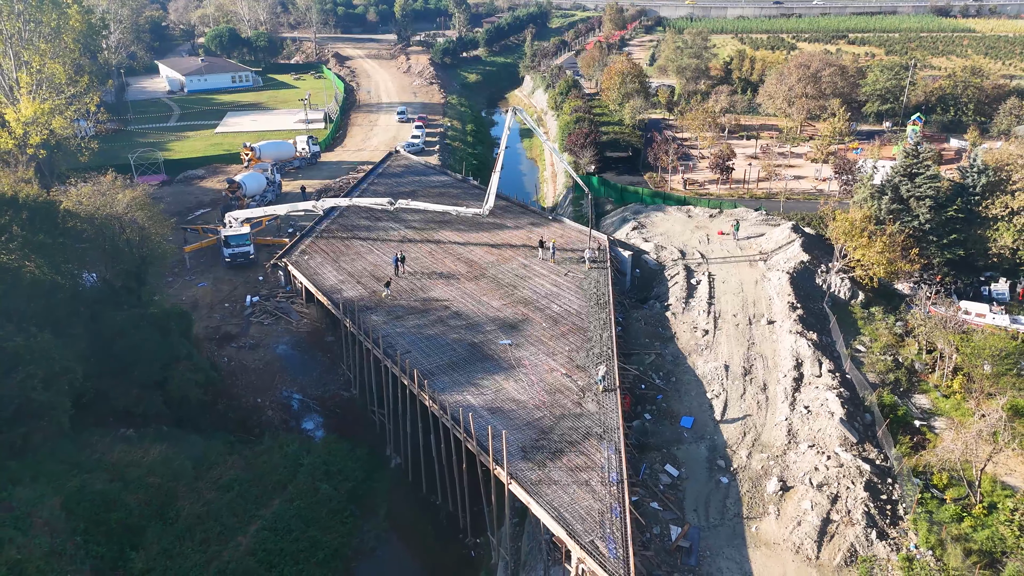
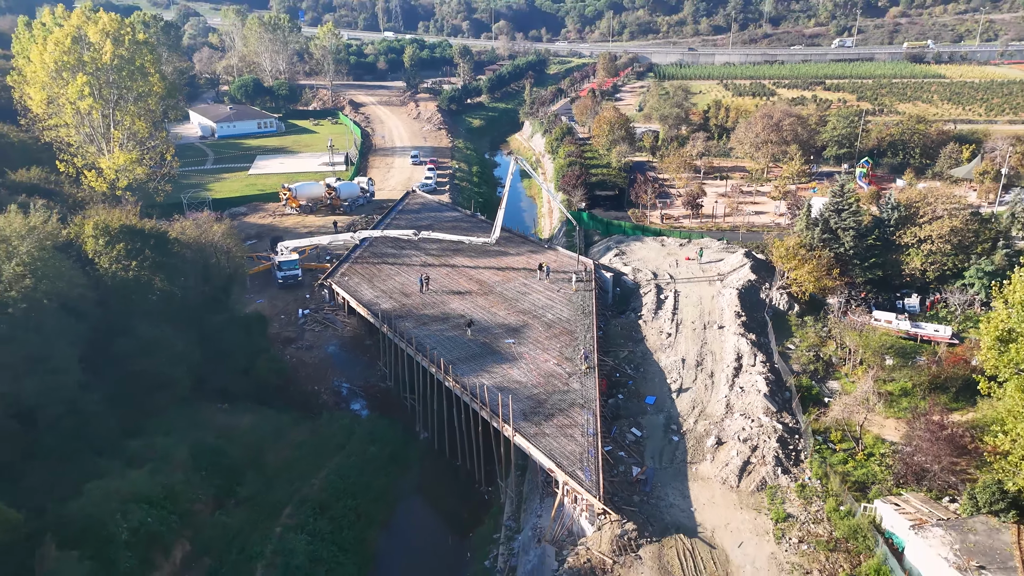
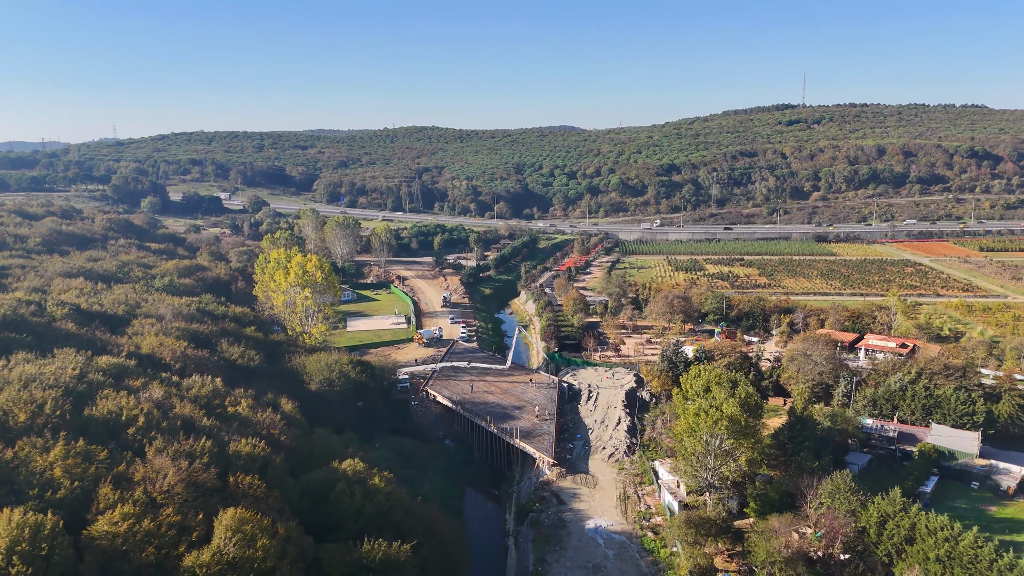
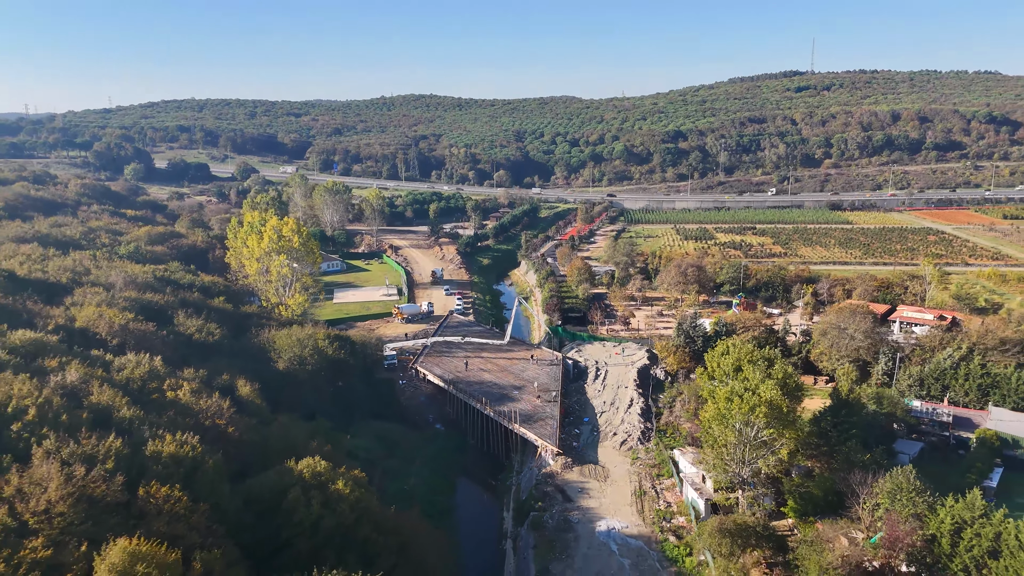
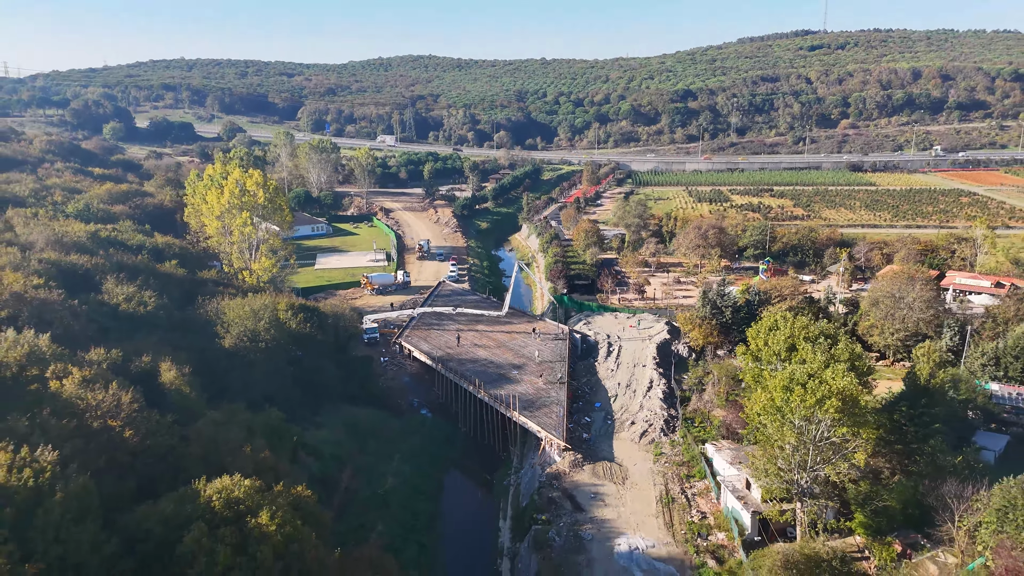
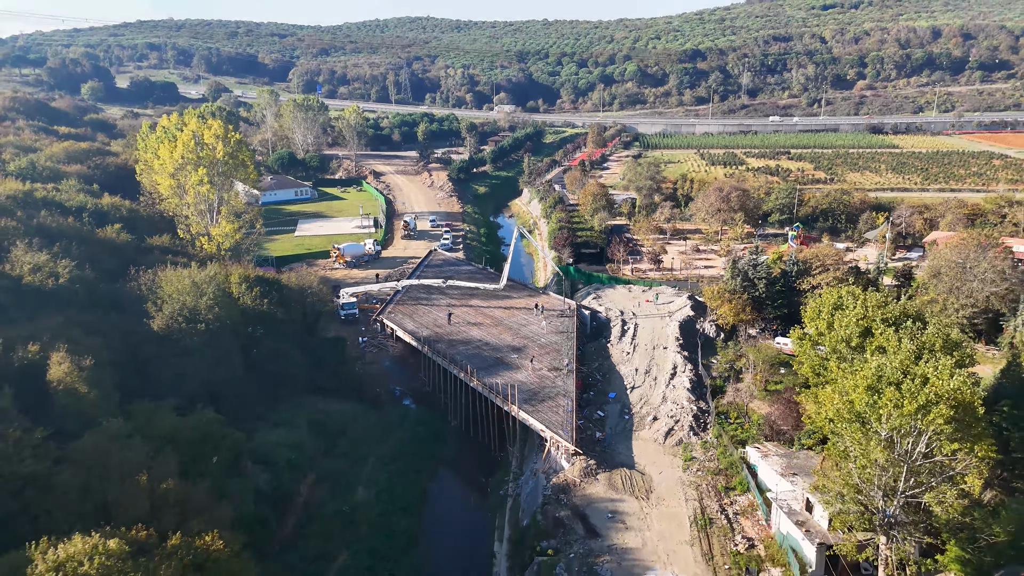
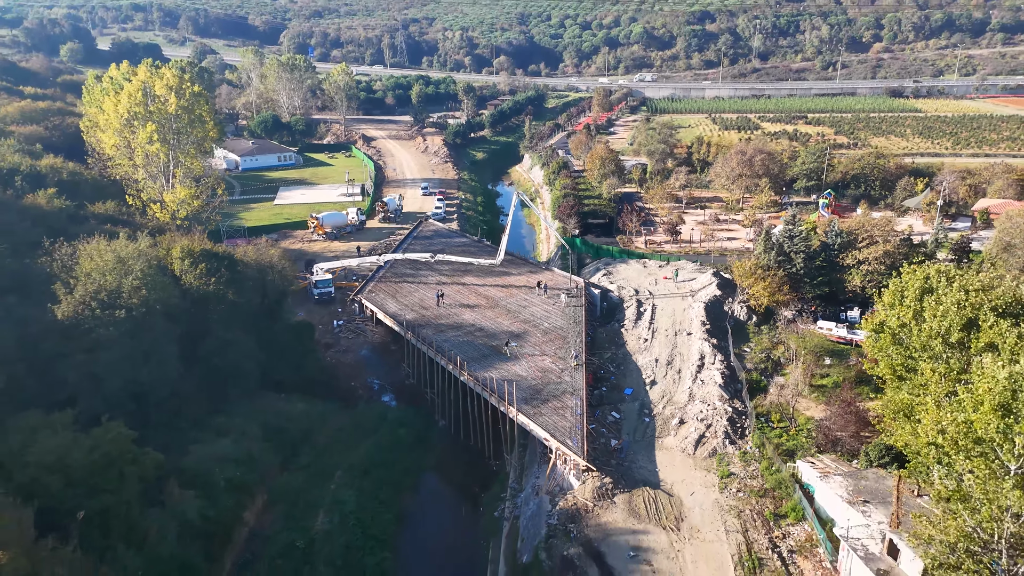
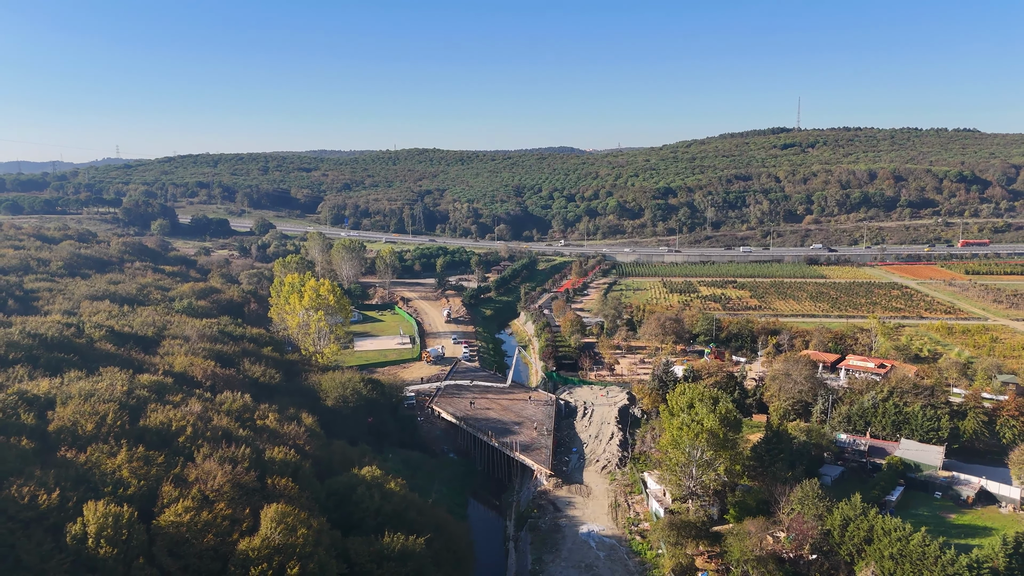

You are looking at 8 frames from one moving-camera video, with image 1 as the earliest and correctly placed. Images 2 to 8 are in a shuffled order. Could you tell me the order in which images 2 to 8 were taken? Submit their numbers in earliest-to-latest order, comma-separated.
2, 7, 6, 5, 4, 3, 8
